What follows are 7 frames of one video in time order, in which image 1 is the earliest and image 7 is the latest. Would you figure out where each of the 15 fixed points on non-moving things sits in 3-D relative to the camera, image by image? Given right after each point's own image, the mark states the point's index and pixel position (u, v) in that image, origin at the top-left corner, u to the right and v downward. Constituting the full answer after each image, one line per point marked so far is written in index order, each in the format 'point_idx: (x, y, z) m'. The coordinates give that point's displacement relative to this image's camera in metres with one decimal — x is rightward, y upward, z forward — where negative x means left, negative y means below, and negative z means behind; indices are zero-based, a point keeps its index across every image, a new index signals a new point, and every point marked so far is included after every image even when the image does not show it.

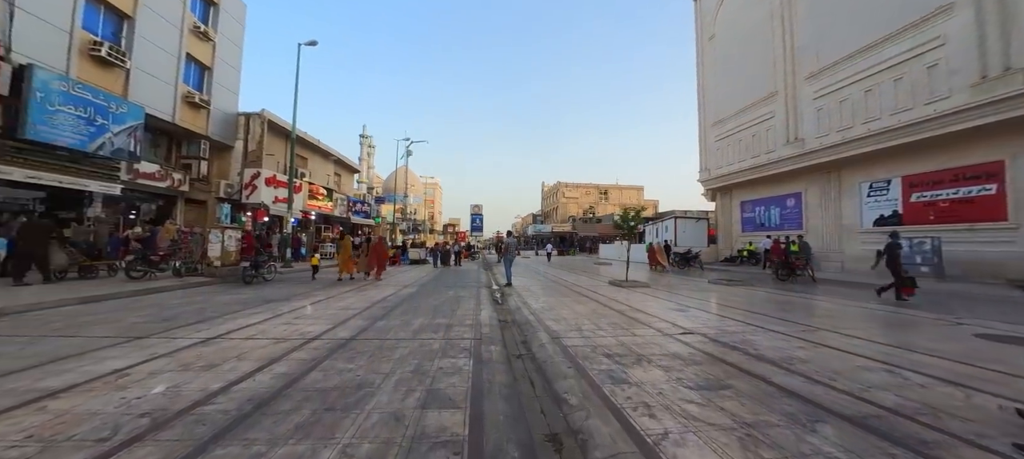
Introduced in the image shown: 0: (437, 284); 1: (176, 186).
0: (-3.1, -2.3, +13.6) m
1: (-17.5, +2.3, +17.3) m
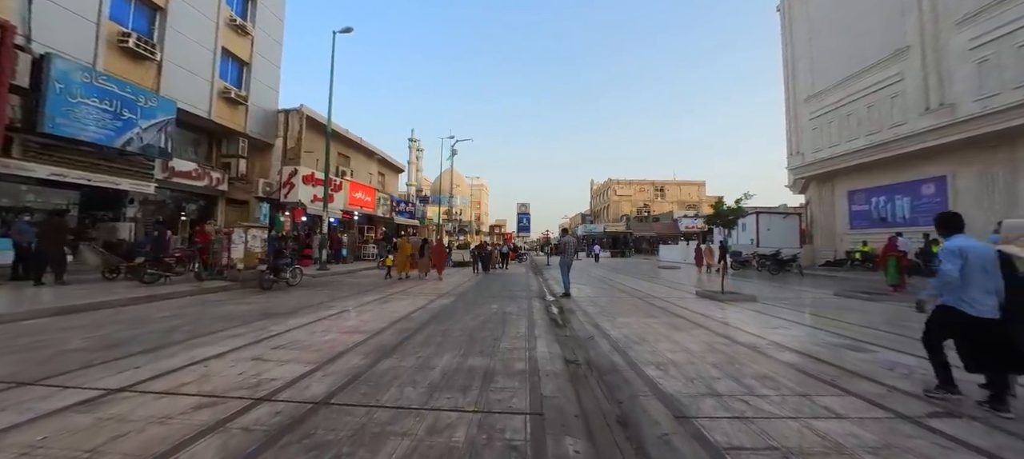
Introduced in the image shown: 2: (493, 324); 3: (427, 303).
0: (-1.2, -2.1, +11.2) m
1: (-15.0, +2.3, +16.8) m
2: (-0.4, -1.9, +6.9) m
3: (-2.4, -2.1, +9.2) m
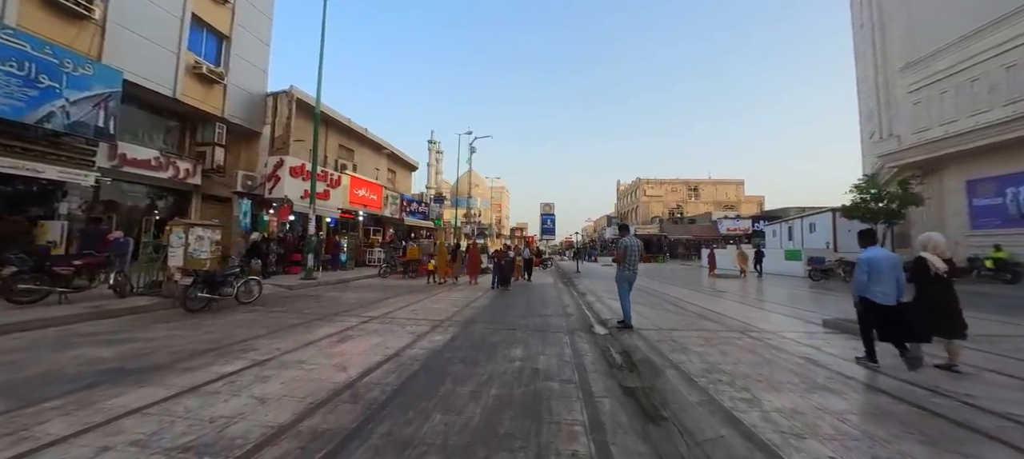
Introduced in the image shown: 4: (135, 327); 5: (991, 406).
0: (-0.5, -2.1, +7.6) m
1: (-13.9, +2.2, +14.1) m
2: (0.0, -1.8, +3.3) m
3: (-1.8, -2.0, +5.7) m
4: (-7.4, -1.9, +6.5) m
5: (+5.5, -2.0, +3.8) m
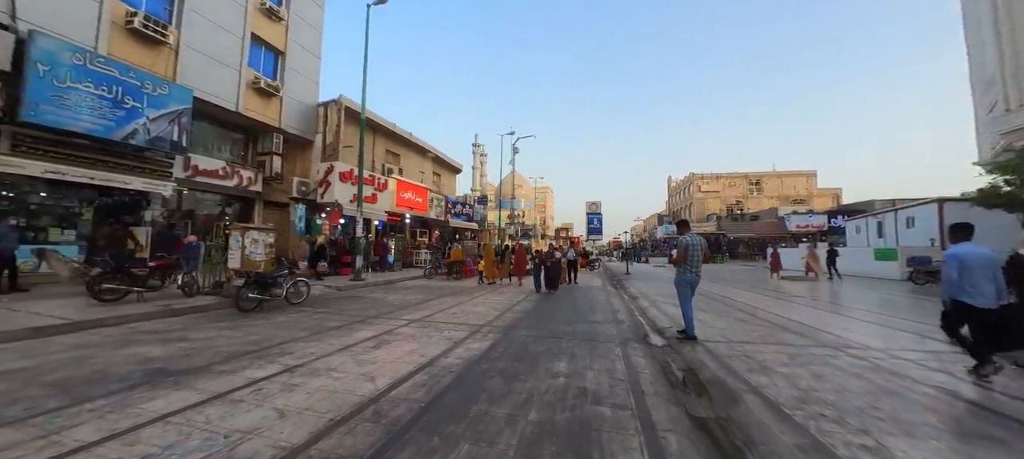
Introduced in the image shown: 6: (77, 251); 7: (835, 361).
0: (+0.4, -2.1, +7.0) m
1: (-12.1, +2.1, +15.3) m
2: (+0.3, -1.8, +2.6) m
3: (-1.1, -2.0, +5.3) m
4: (-6.6, -2.0, +6.8) m
5: (+5.8, -1.9, +2.5) m
6: (-13.9, -0.7, +10.6) m
7: (+5.0, -2.0, +5.2) m
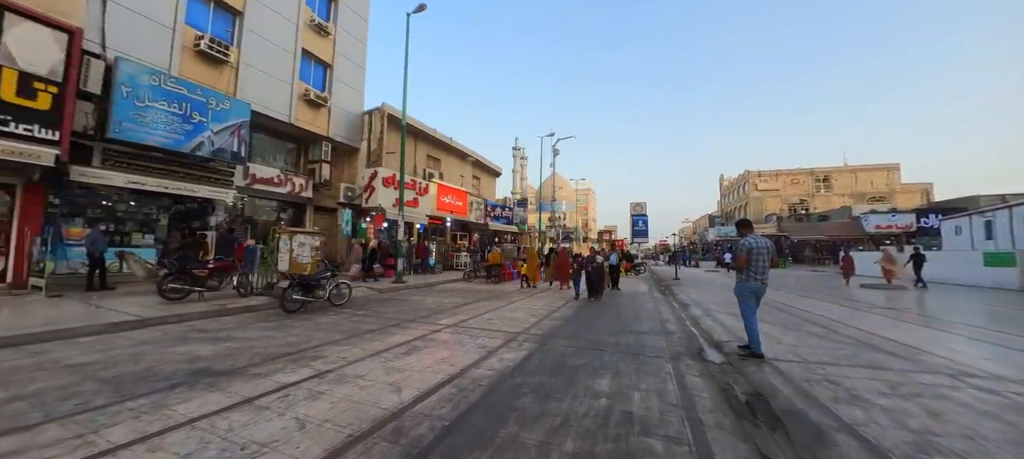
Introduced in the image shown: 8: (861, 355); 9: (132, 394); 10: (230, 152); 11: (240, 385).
0: (+1.1, -2.1, +6.5) m
1: (-10.4, +1.9, +16.2) m
2: (+0.5, -1.8, +2.2) m
3: (-0.6, -2.0, +5.0) m
4: (-5.8, -2.1, +7.1) m
5: (+6.0, -1.8, +1.4) m
6: (-12.6, -0.9, +11.7) m
7: (+5.5, -2.0, +4.1) m
8: (+5.9, -2.1, +5.7) m
9: (-4.2, -1.9, +3.7) m
10: (-10.7, +3.0, +12.7) m
11: (-3.3, -1.9, +4.1) m
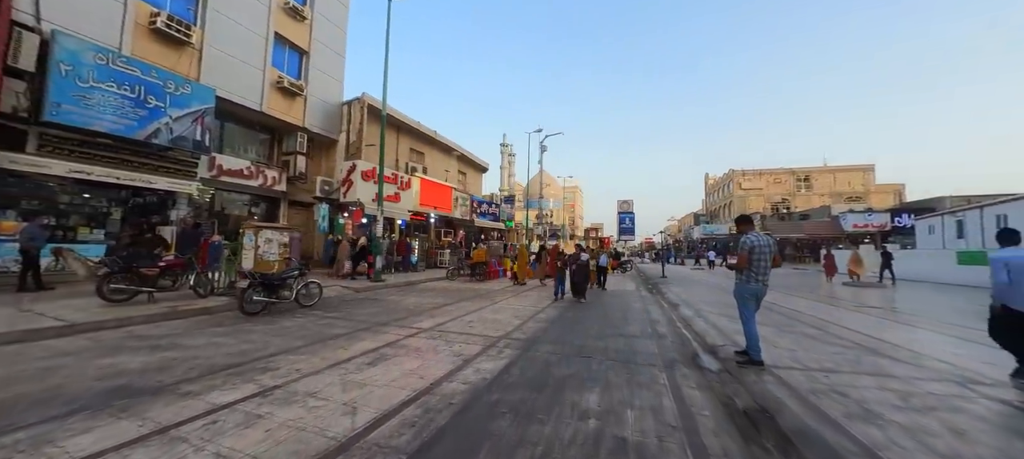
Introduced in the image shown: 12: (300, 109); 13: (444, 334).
0: (+0.8, -2.0, +6.0) m
1: (-11.0, +2.1, +15.3) m
2: (+0.4, -1.7, +1.6) m
3: (-0.9, -1.9, +4.4) m
4: (-6.2, -2.0, +6.4) m
5: (+5.8, -1.8, +1.1) m
6: (-13.2, -0.7, +10.7) m
7: (+5.2, -2.0, +3.8) m
8: (+5.6, -2.1, +5.3) m
9: (-4.5, -1.8, +3.0) m
10: (-11.3, +3.1, +11.7) m
11: (-3.6, -1.8, +3.4) m
12: (-10.3, +5.8, +16.1) m
13: (-1.3, -2.1, +6.6) m
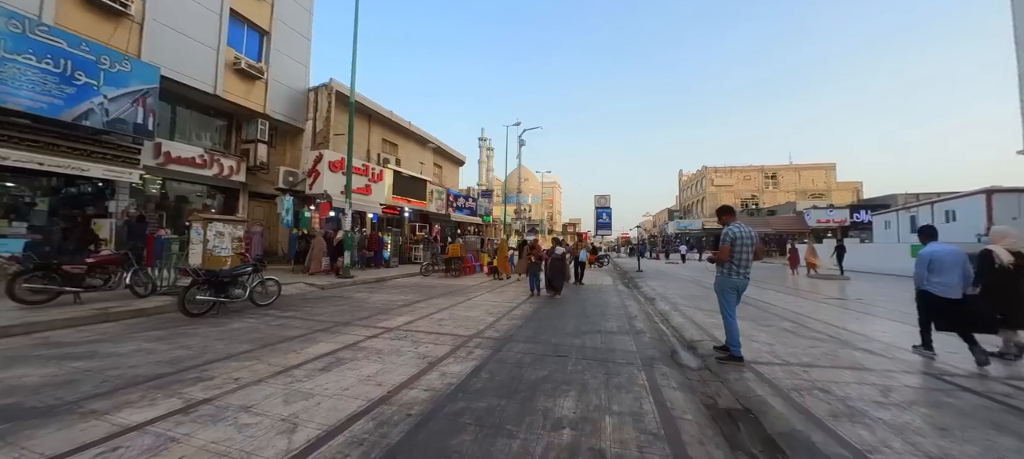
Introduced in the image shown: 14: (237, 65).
0: (+0.3, -1.9, +5.6) m
1: (-12.1, +2.3, +14.1) m
2: (+0.1, -1.7, +1.3) m
3: (-1.3, -1.8, +4.0) m
4: (-6.7, -1.8, +5.6) m
5: (+5.6, -1.7, +1.0) m
6: (-13.9, -0.5, +9.5) m
7: (+4.9, -1.9, +3.7) m
8: (+5.2, -2.0, +5.3) m
9: (-4.8, -1.7, +2.4) m
10: (-12.0, +3.4, +10.6) m
11: (-3.9, -1.7, +2.8) m
12: (-11.3, +6.1, +15.0) m
13: (-1.8, -1.9, +6.1) m
14: (-11.4, +6.8, +13.8) m
